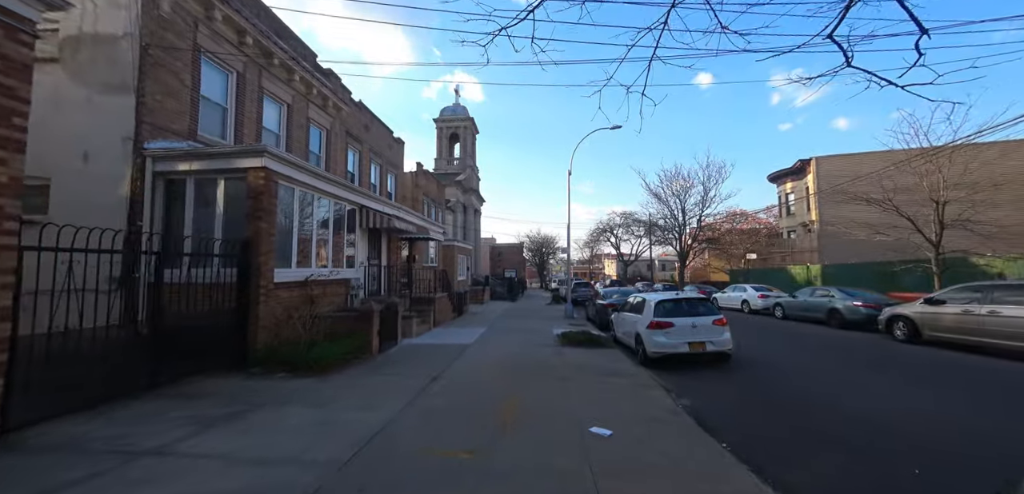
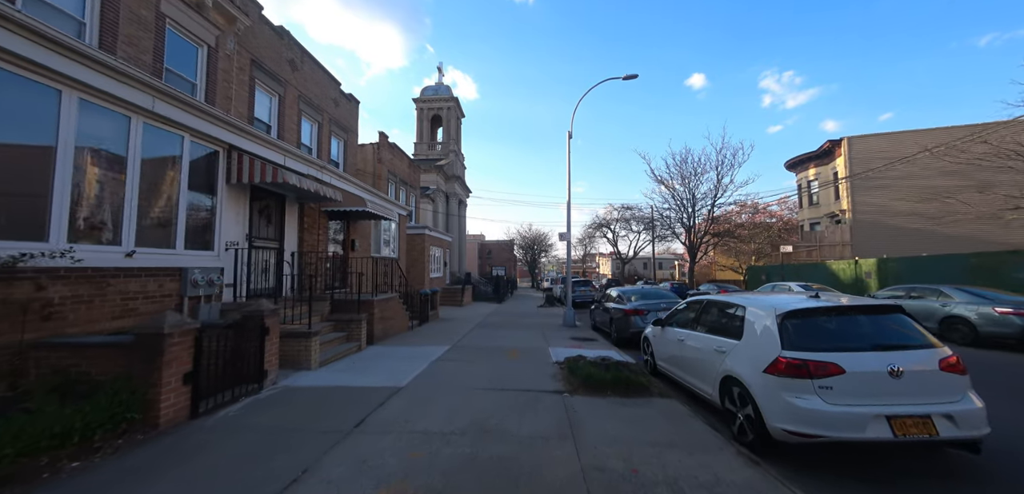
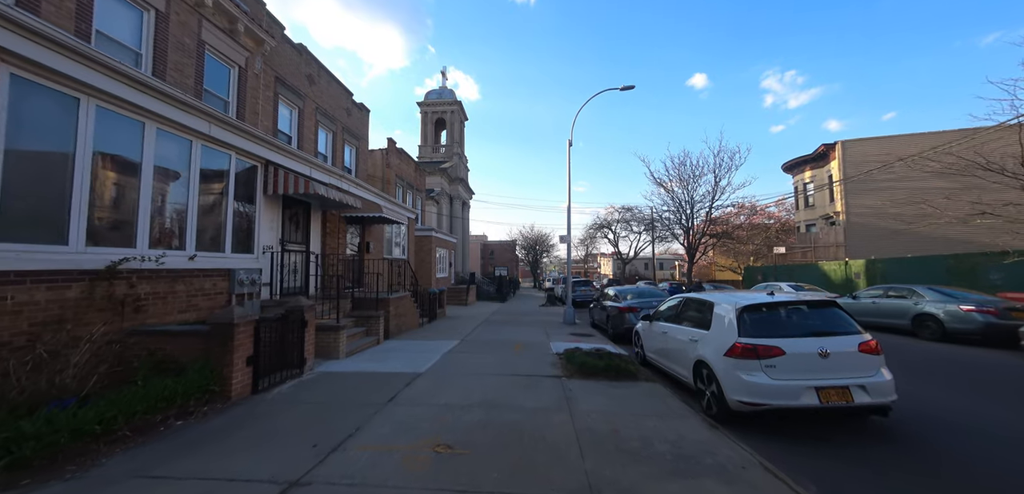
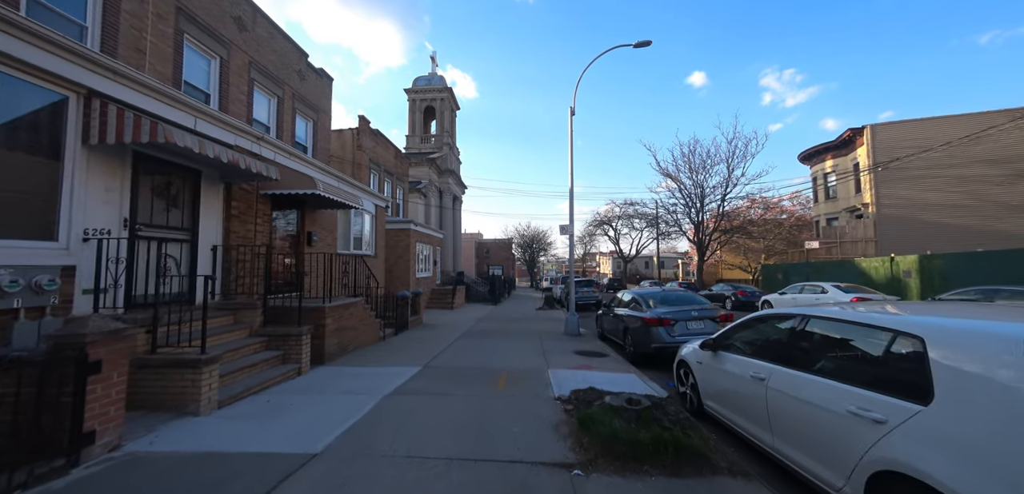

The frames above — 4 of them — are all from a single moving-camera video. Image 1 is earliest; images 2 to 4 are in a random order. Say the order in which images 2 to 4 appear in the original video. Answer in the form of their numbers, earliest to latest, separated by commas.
3, 2, 4
